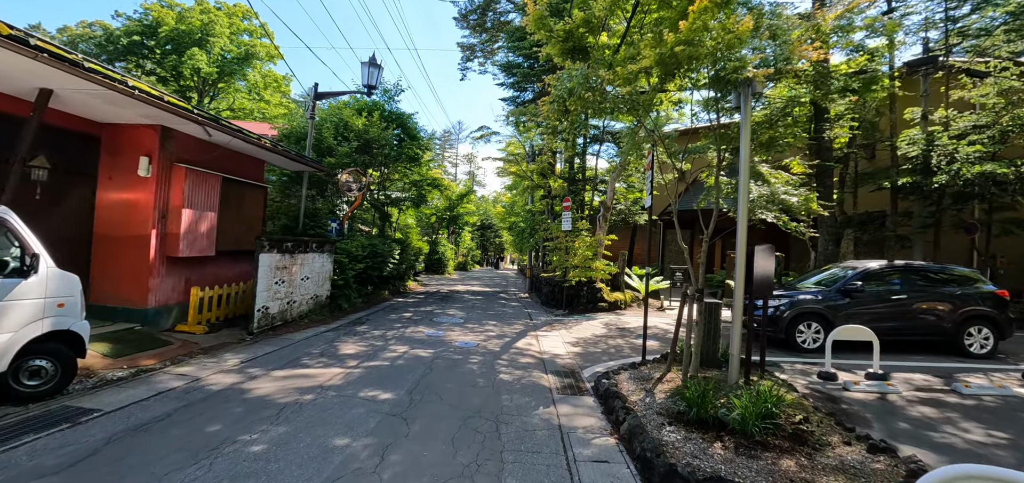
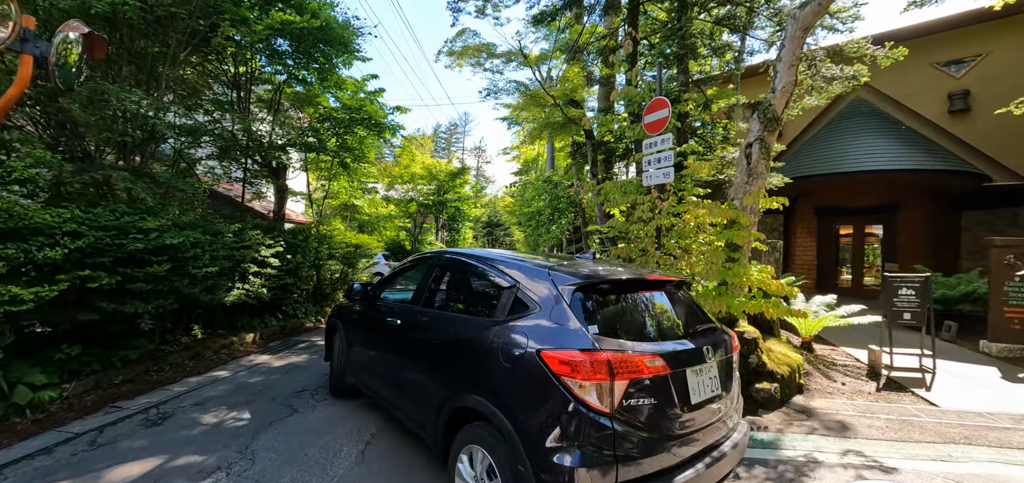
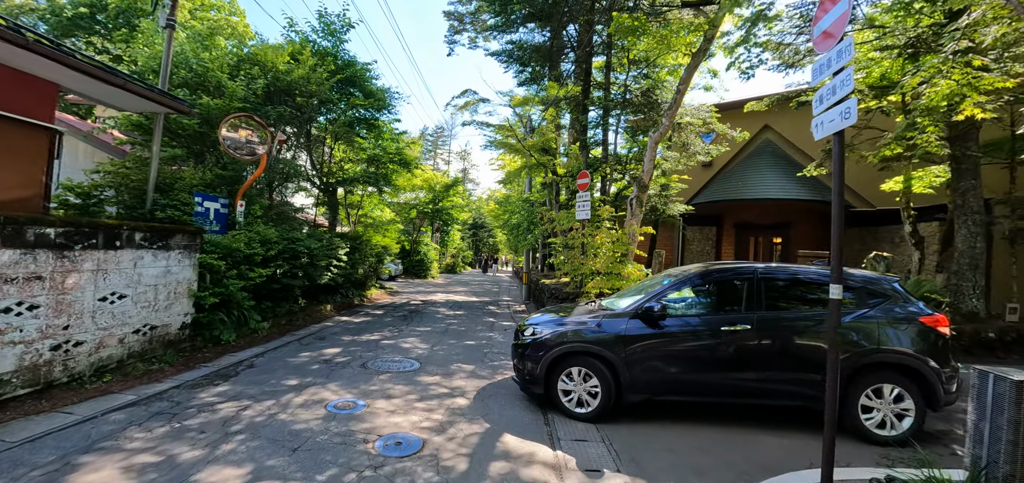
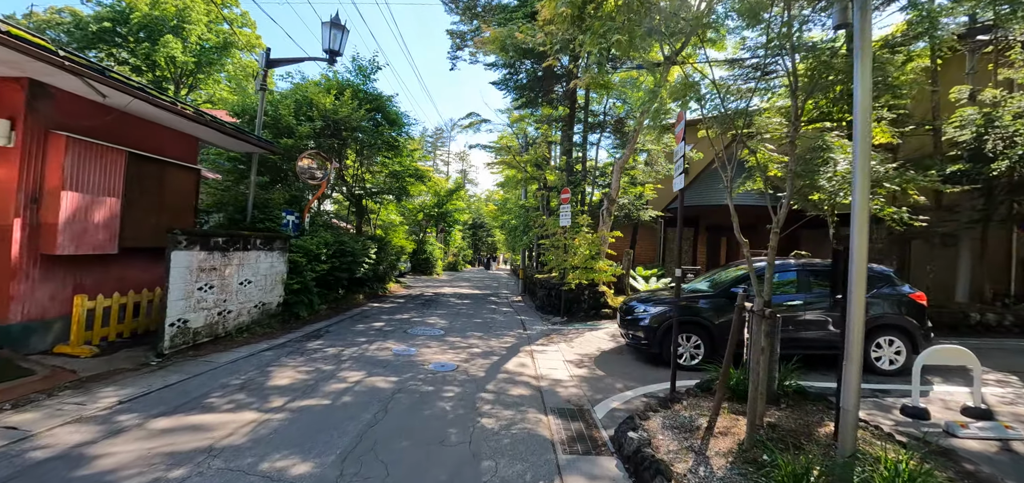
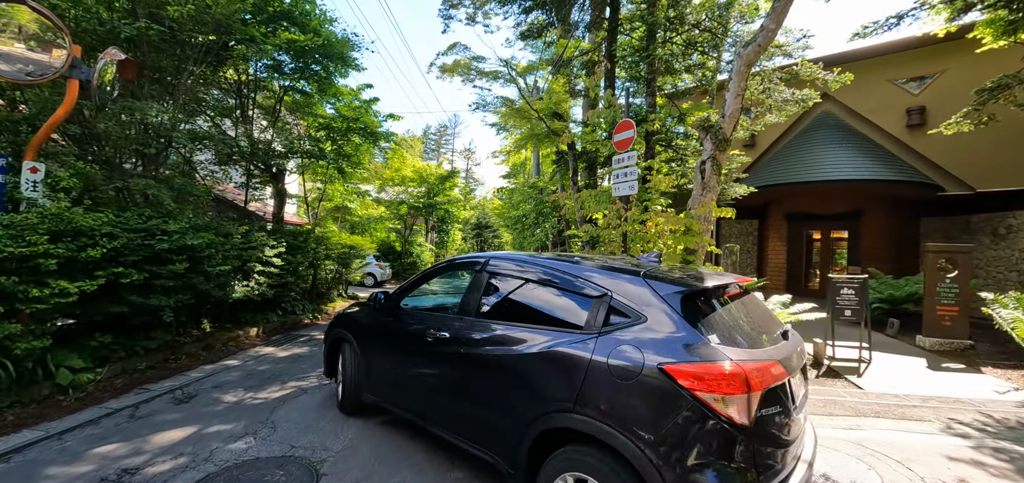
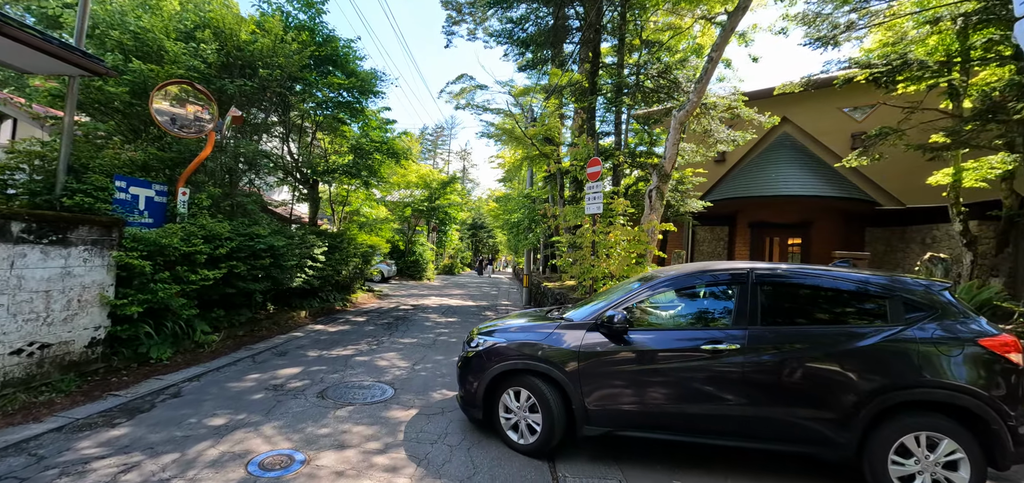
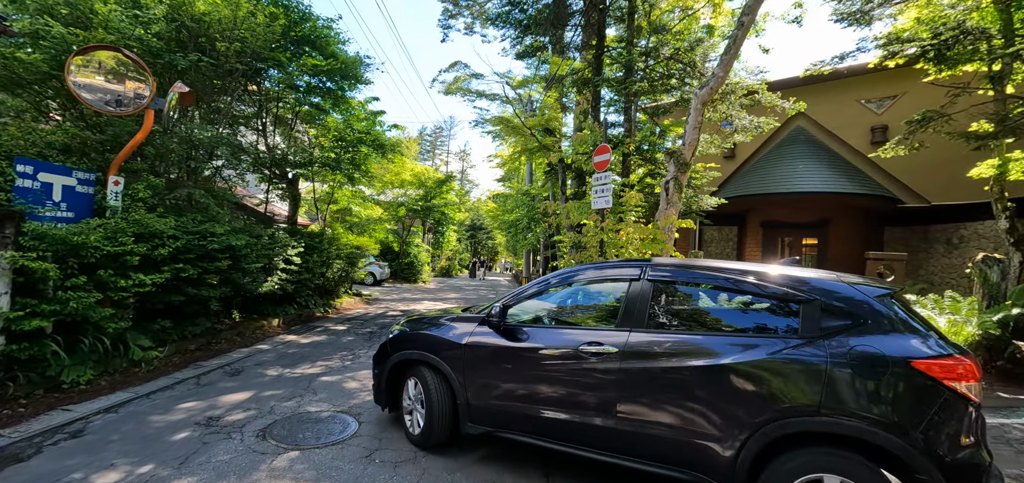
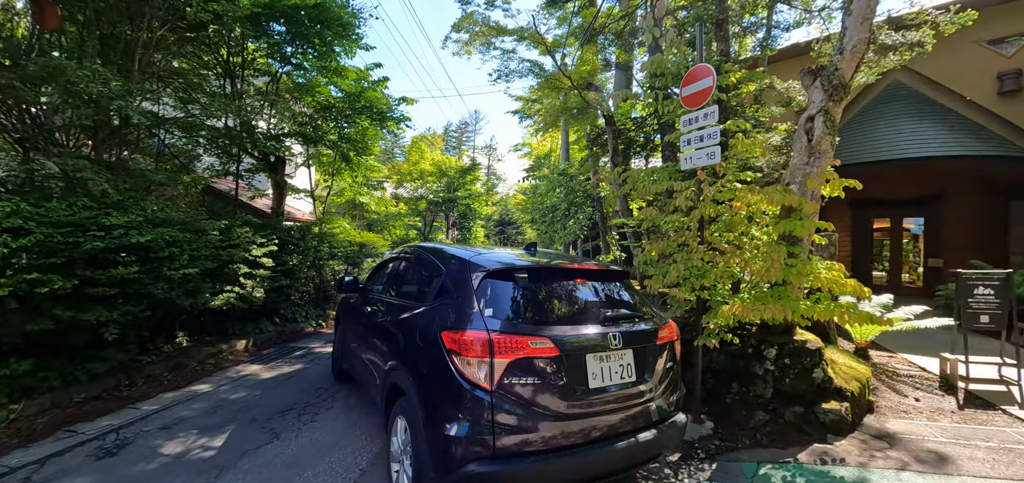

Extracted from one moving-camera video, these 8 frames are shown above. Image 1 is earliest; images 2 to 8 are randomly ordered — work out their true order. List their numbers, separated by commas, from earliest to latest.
4, 3, 6, 7, 5, 2, 8
